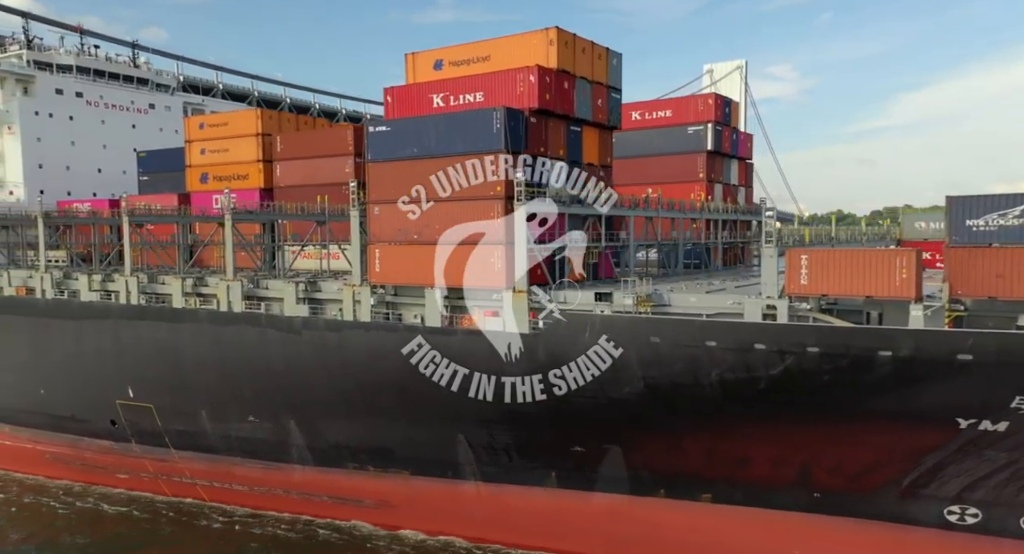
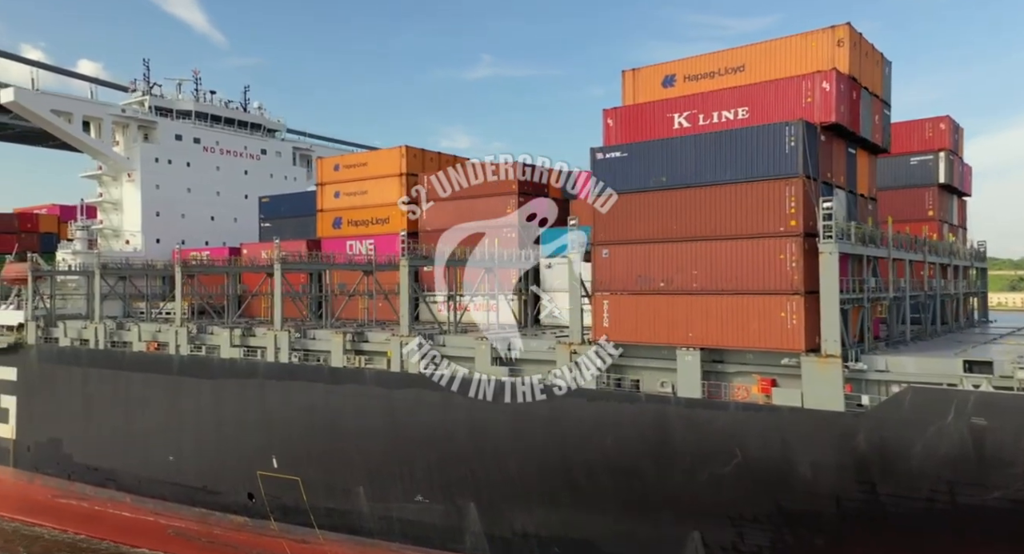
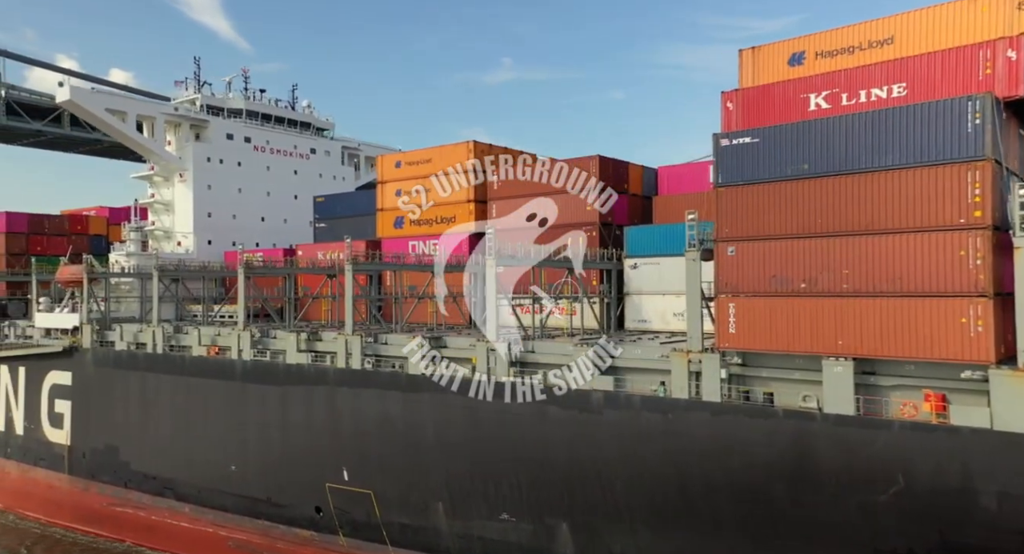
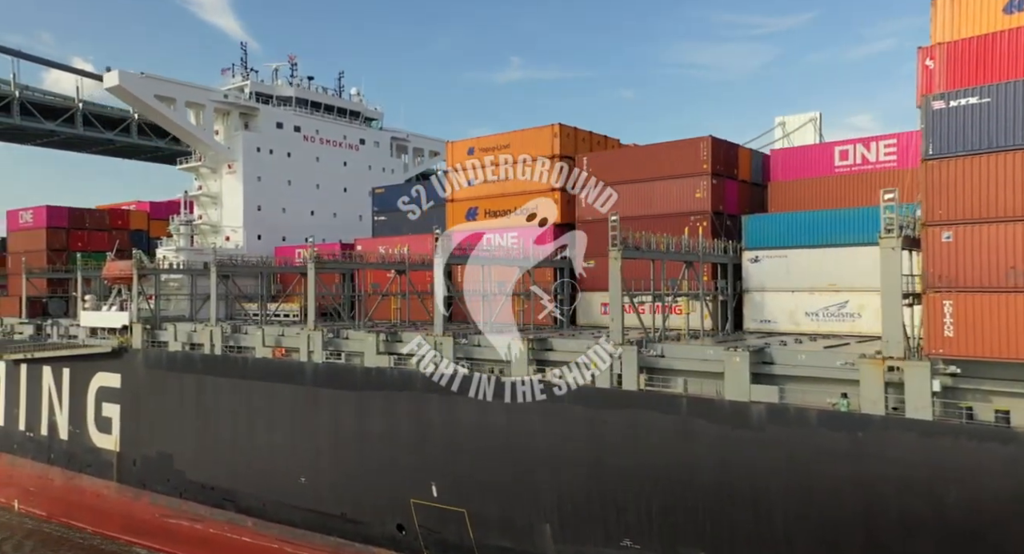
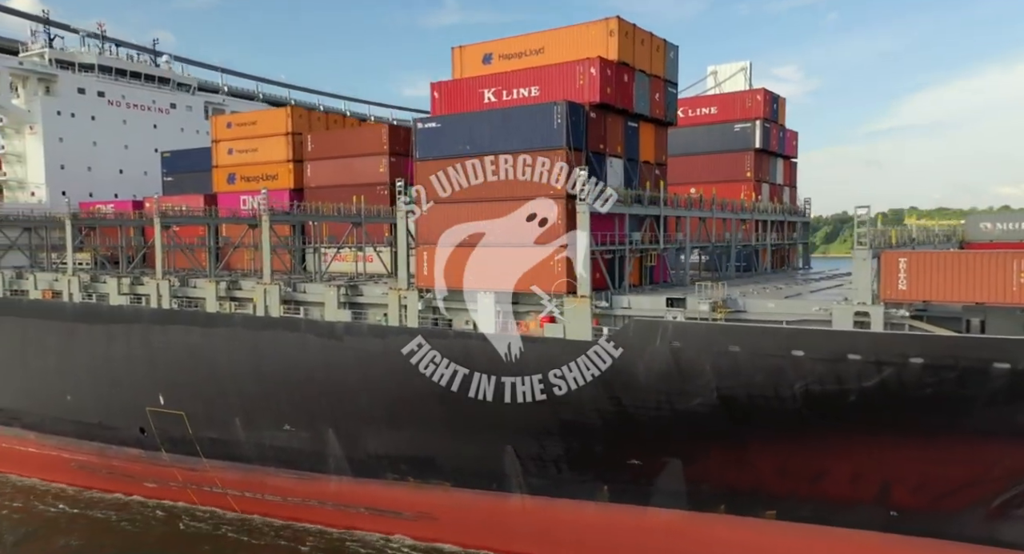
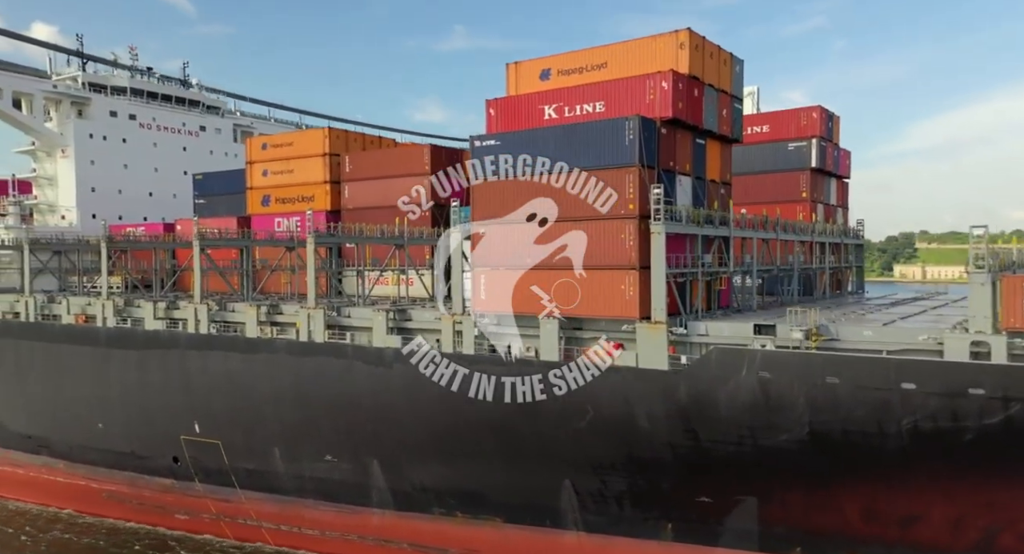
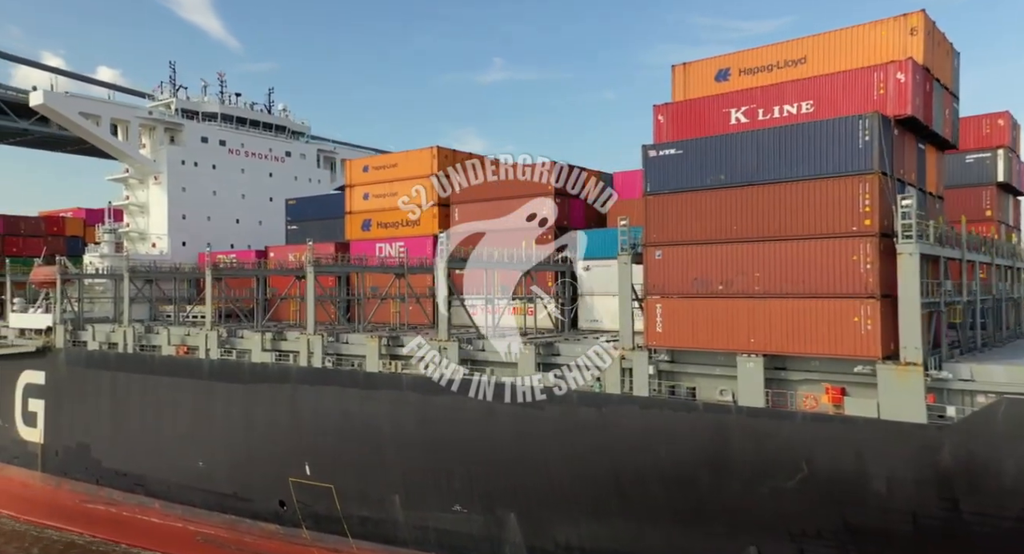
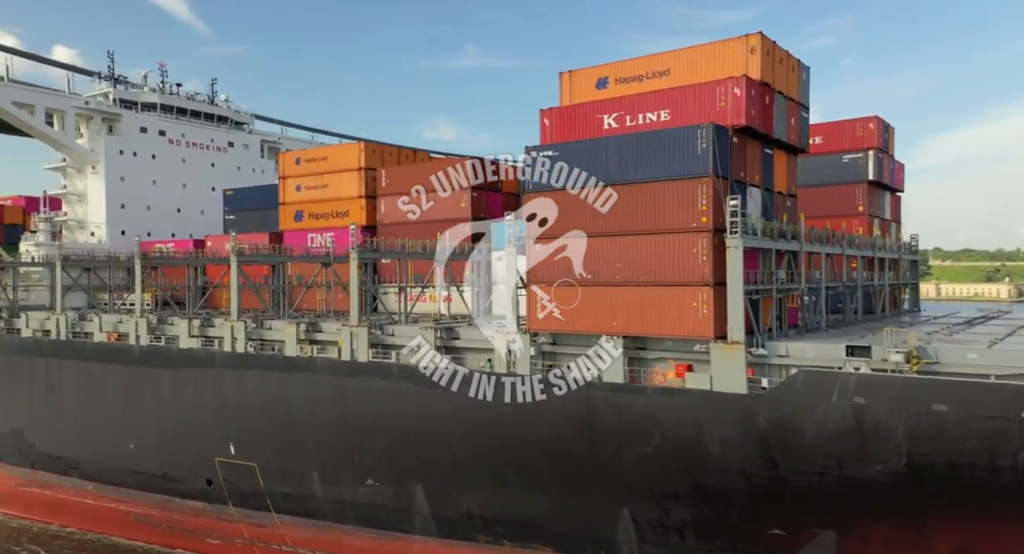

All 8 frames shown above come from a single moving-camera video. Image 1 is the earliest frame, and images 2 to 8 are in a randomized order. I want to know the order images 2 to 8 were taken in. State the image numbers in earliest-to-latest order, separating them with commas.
5, 6, 8, 2, 7, 3, 4
